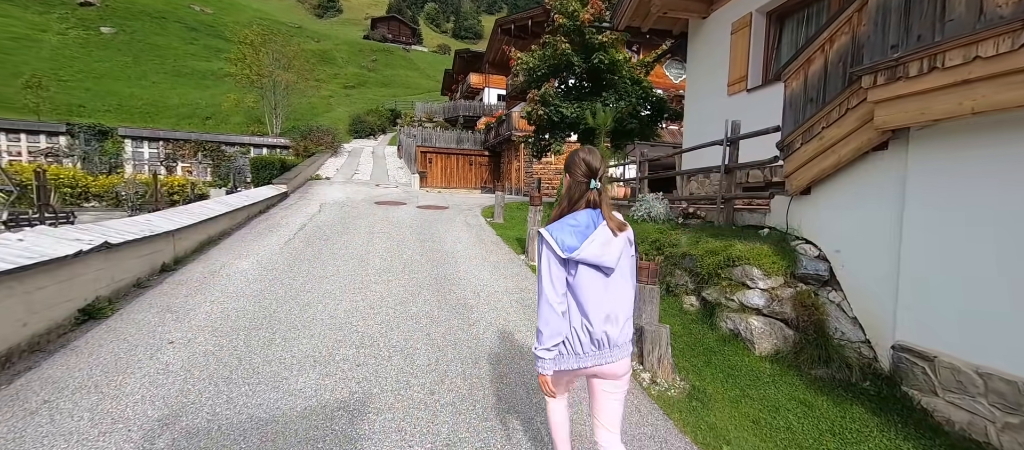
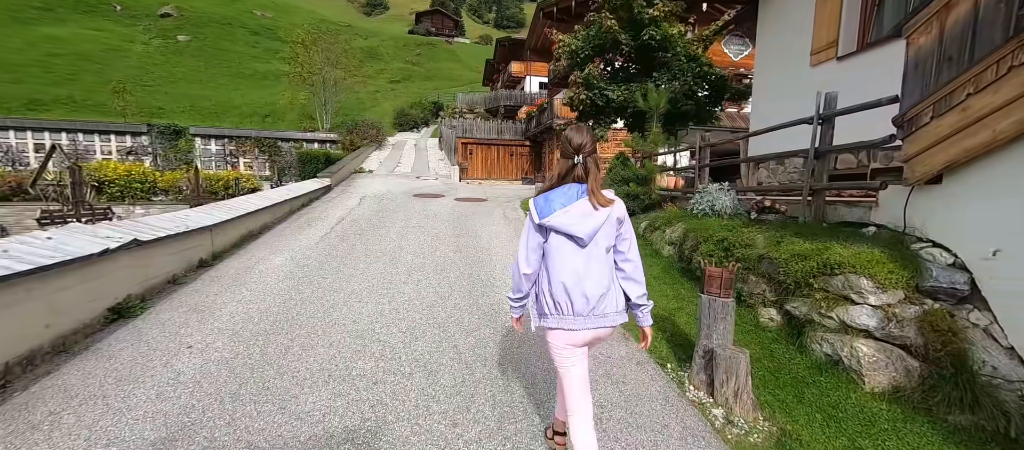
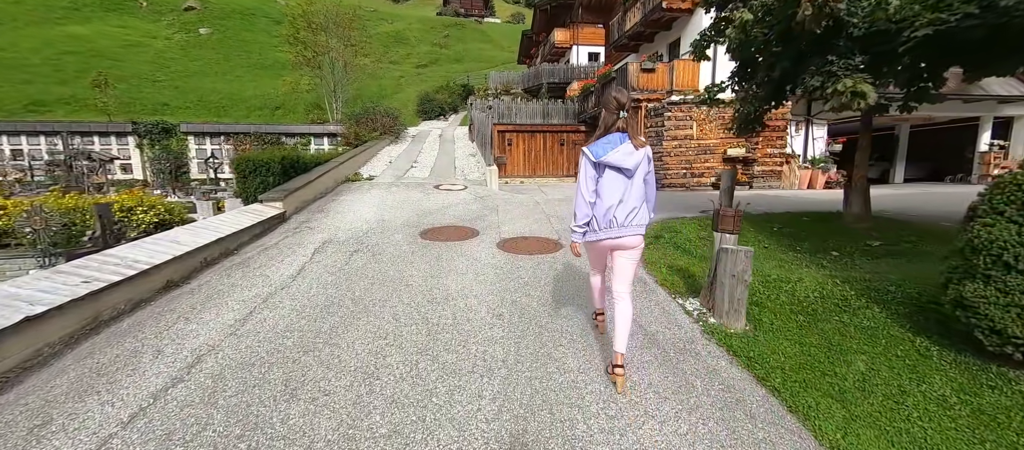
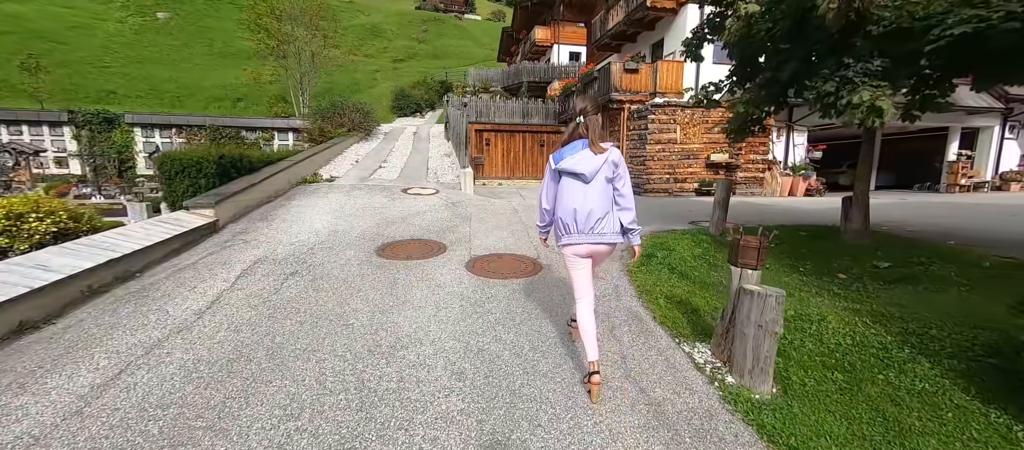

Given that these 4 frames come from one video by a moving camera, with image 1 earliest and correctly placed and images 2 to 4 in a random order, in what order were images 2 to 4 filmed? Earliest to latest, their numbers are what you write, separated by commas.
2, 3, 4
